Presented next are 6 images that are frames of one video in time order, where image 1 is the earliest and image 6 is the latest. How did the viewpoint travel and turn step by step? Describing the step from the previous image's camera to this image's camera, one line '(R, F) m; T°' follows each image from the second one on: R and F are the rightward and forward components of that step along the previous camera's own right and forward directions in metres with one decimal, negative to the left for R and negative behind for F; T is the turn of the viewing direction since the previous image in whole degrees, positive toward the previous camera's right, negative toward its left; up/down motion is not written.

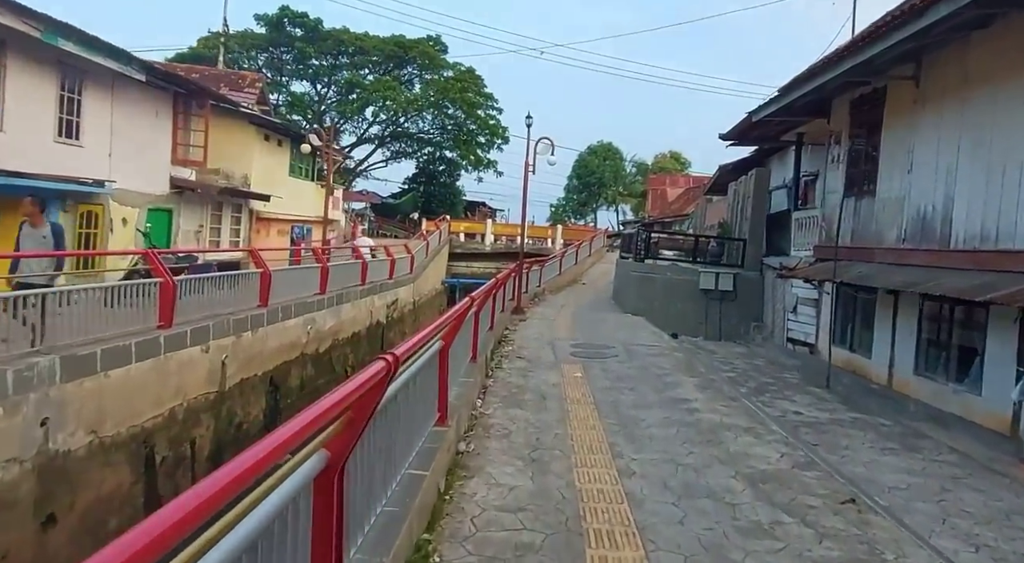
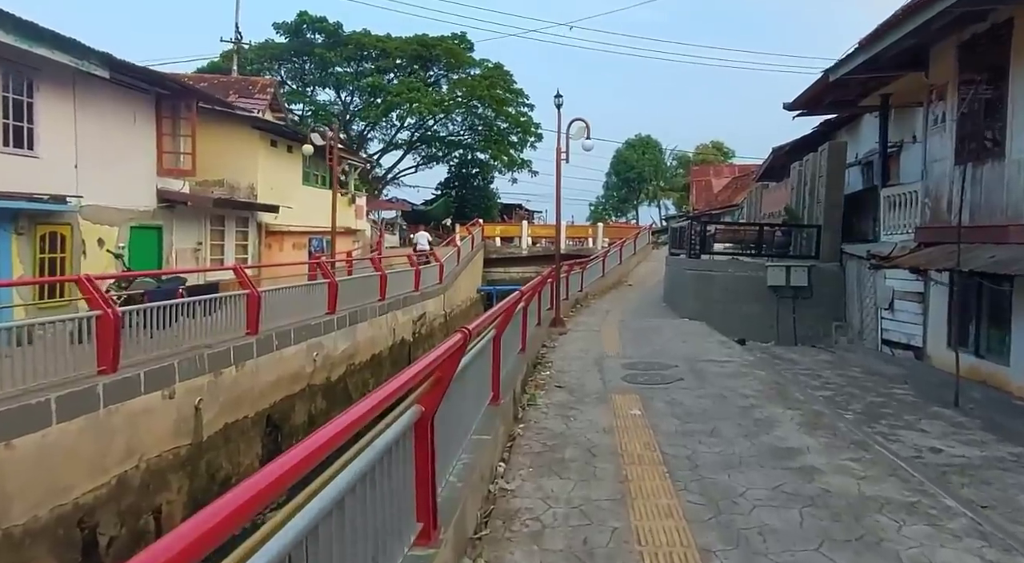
(+0.1, +2.1) m; -4°
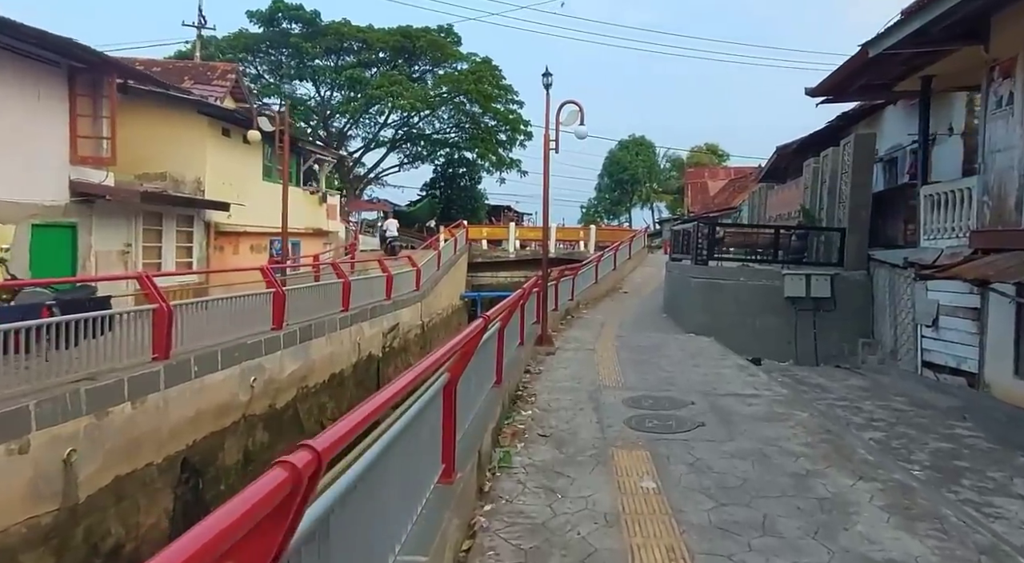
(+0.2, +1.9) m; +1°
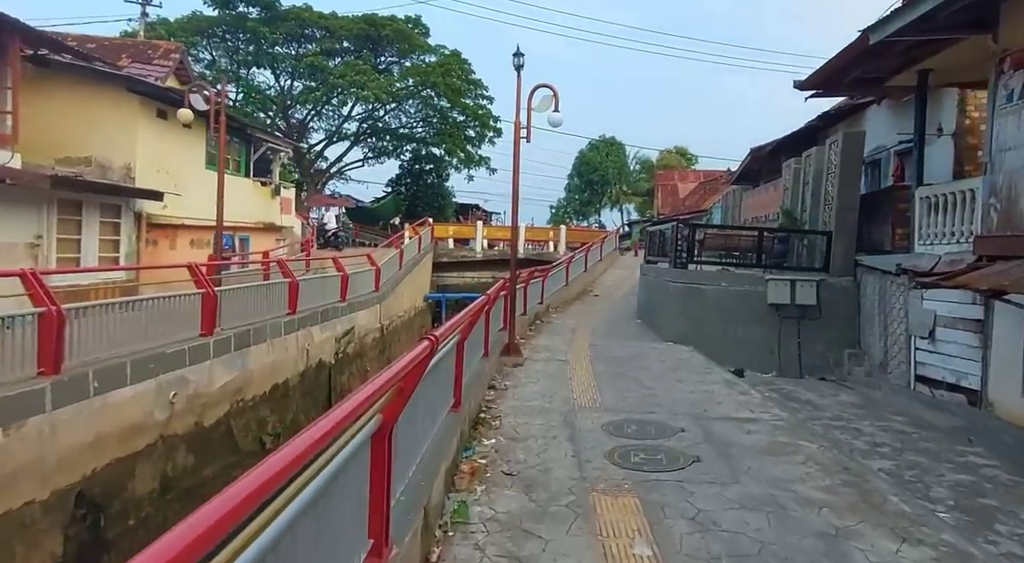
(0.0, +1.1) m; +3°
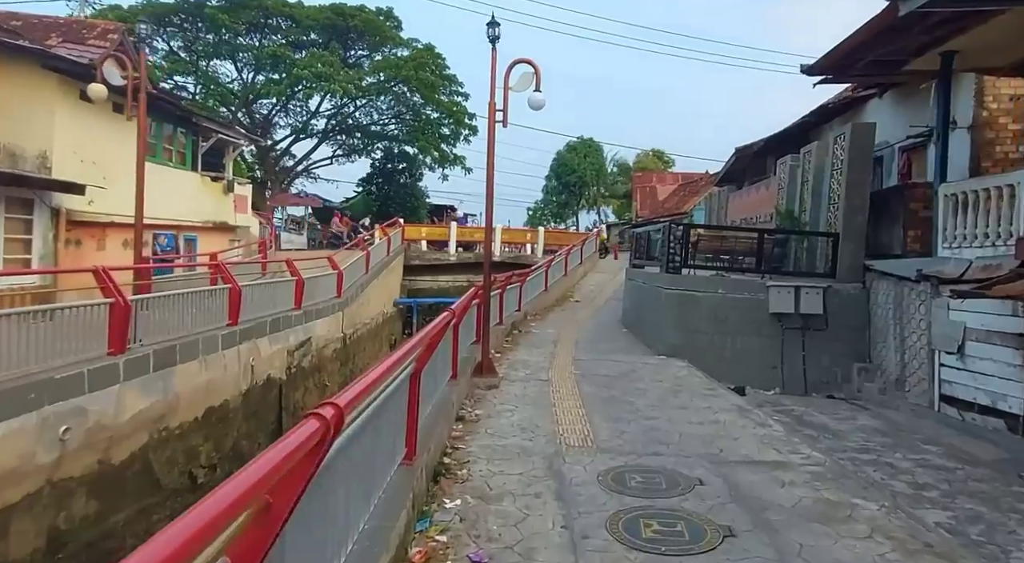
(0.0, +1.4) m; +2°
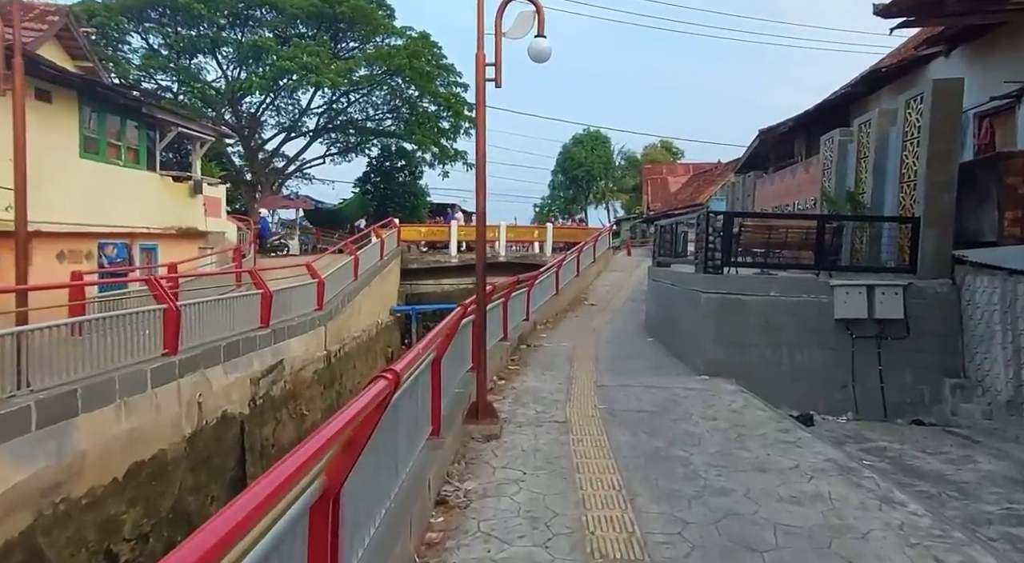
(+0.1, +2.1) m; -1°
